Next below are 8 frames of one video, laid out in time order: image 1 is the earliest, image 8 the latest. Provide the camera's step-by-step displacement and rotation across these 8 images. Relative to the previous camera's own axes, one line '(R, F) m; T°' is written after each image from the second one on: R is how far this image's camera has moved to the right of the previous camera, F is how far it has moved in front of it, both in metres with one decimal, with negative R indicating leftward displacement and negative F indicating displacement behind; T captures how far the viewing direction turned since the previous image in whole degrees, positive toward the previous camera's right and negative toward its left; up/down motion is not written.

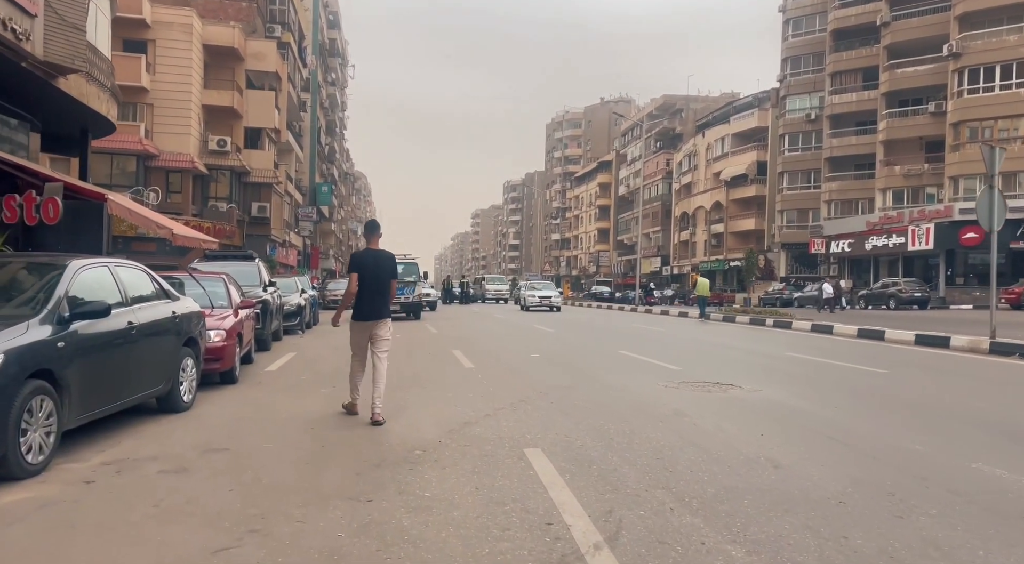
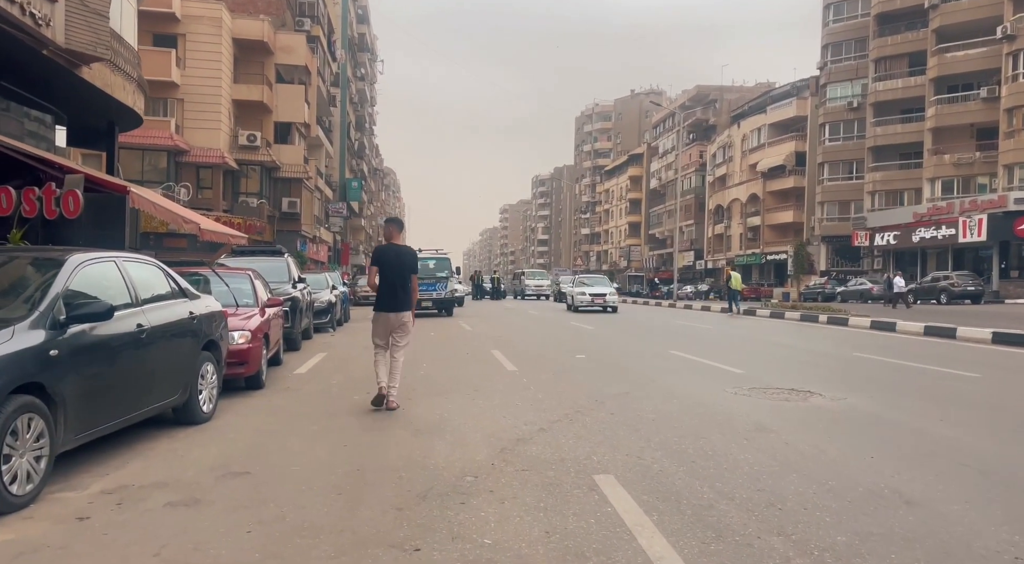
(-0.3, +0.9) m; -2°
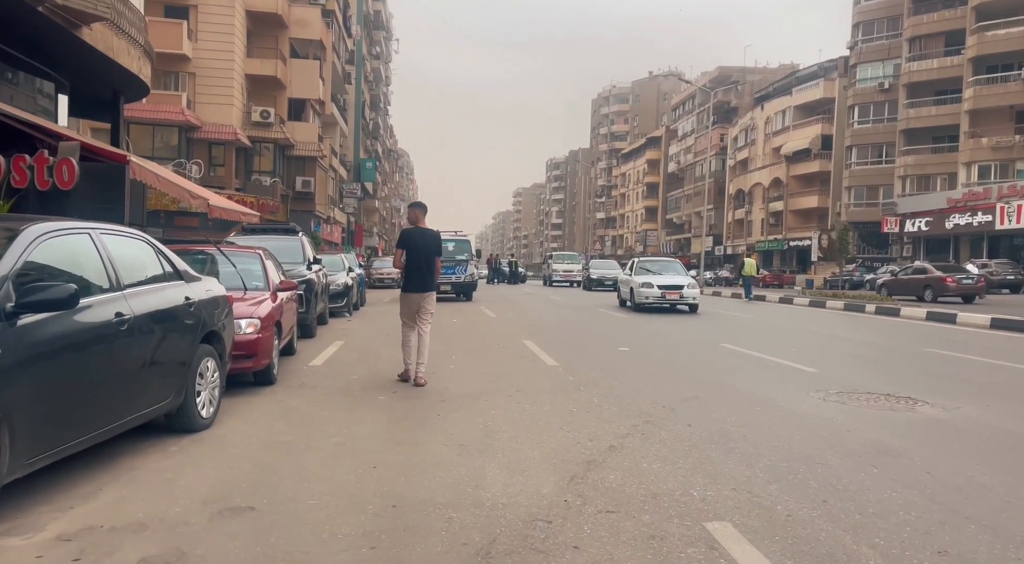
(-0.4, +1.2) m; -1°
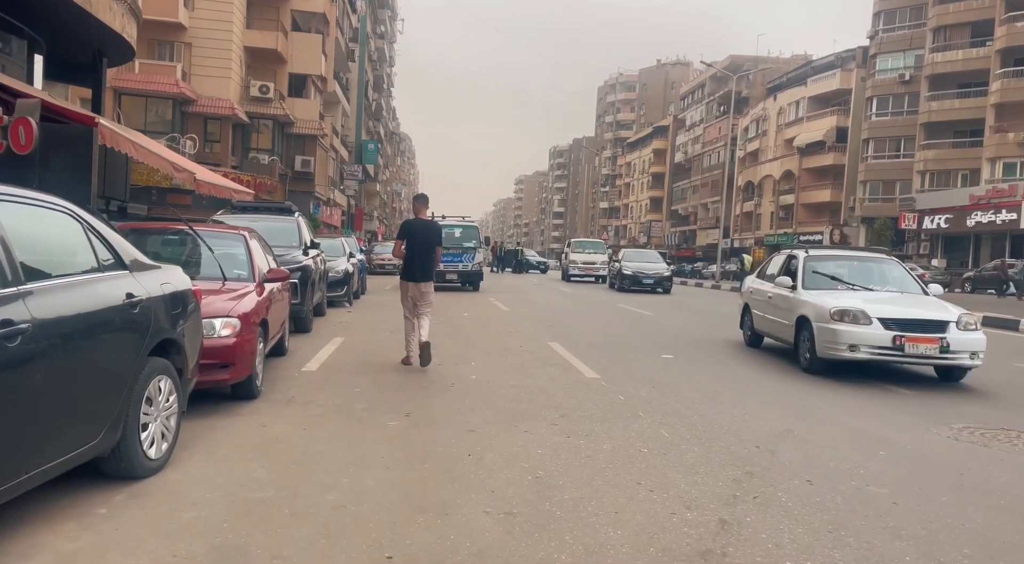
(-0.4, +1.5) m; 0°
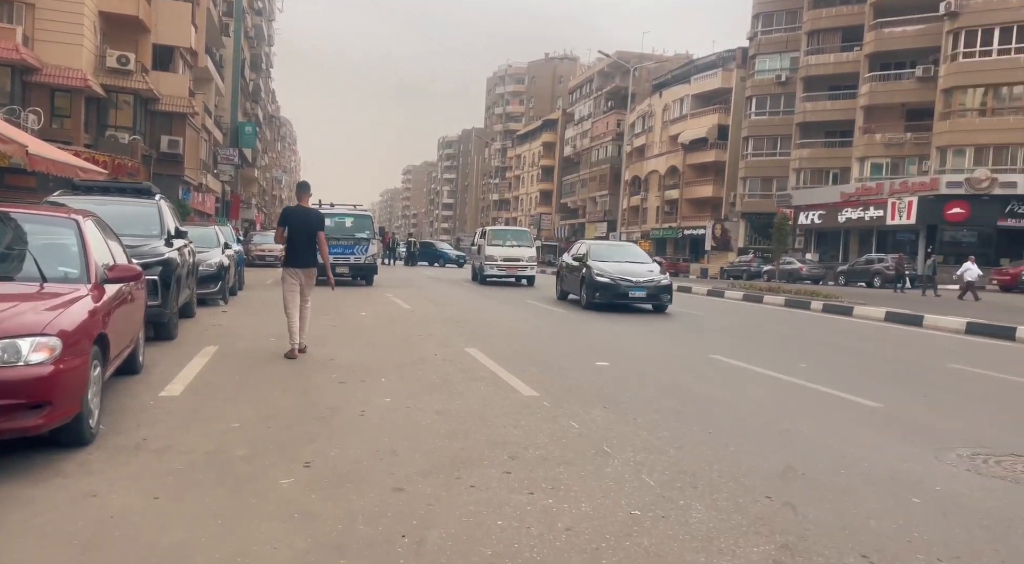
(-0.3, +1.4) m; +9°
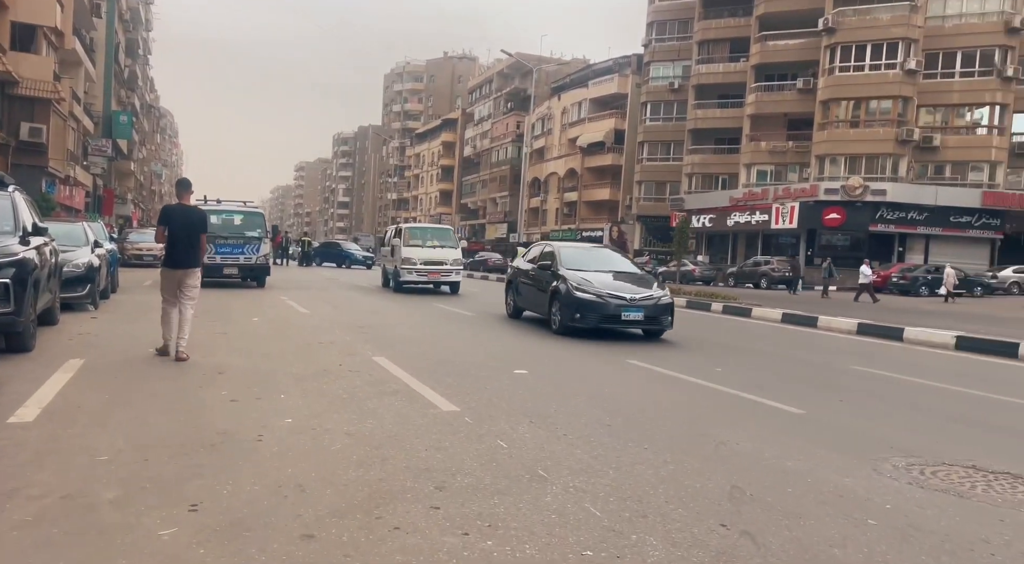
(-0.2, +0.5) m; +8°
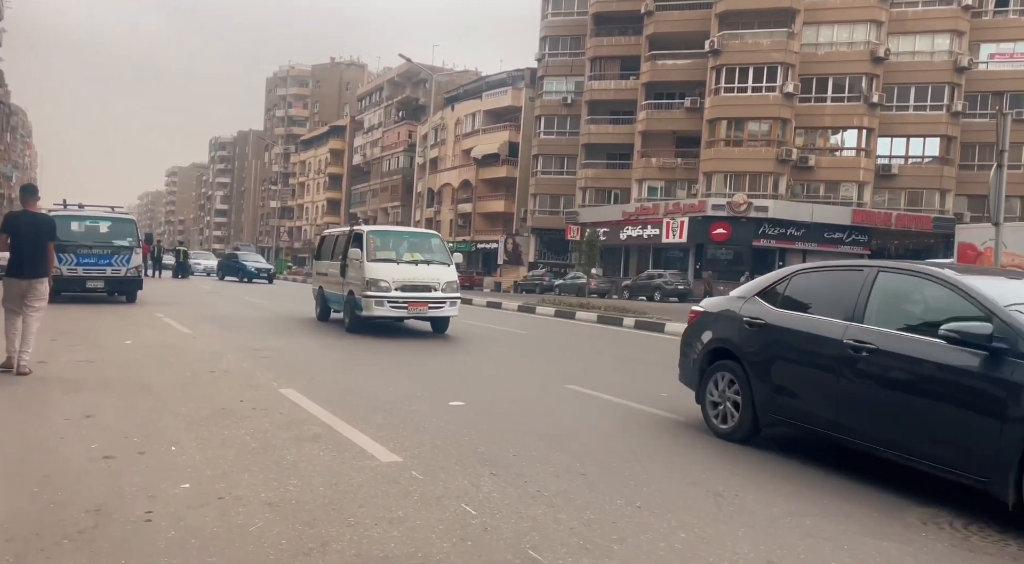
(-0.5, +0.9) m; +9°
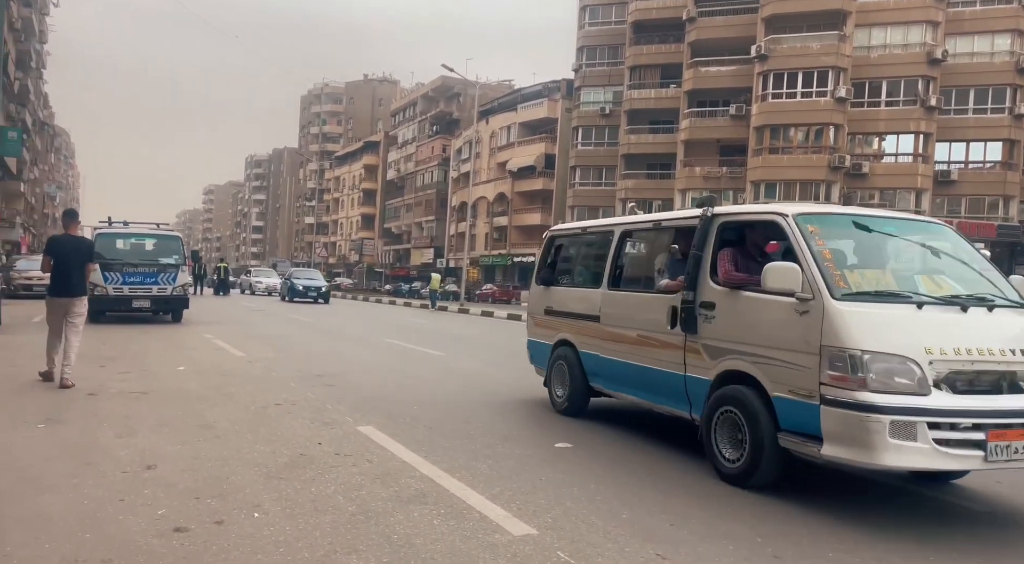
(-0.8, +1.0) m; -2°
